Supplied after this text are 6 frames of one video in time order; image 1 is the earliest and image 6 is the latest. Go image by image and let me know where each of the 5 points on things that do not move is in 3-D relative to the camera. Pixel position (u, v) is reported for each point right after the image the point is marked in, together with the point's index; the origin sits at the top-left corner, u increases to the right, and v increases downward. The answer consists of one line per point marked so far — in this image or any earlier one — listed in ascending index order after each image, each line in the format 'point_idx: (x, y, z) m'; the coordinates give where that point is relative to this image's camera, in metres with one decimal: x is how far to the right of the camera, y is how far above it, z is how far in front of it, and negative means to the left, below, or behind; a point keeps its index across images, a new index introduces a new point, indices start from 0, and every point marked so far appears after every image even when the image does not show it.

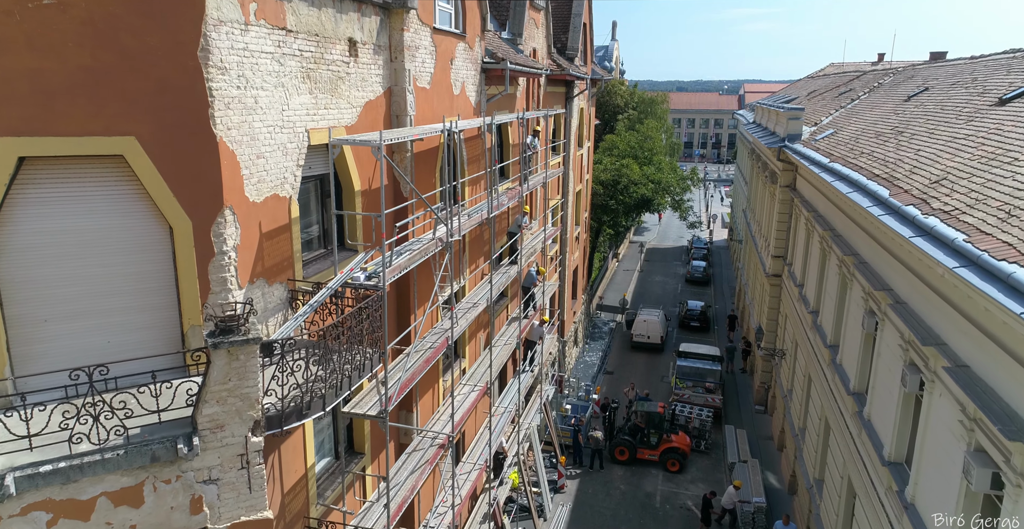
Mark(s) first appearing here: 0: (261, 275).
0: (-2.6, -0.1, +7.2) m
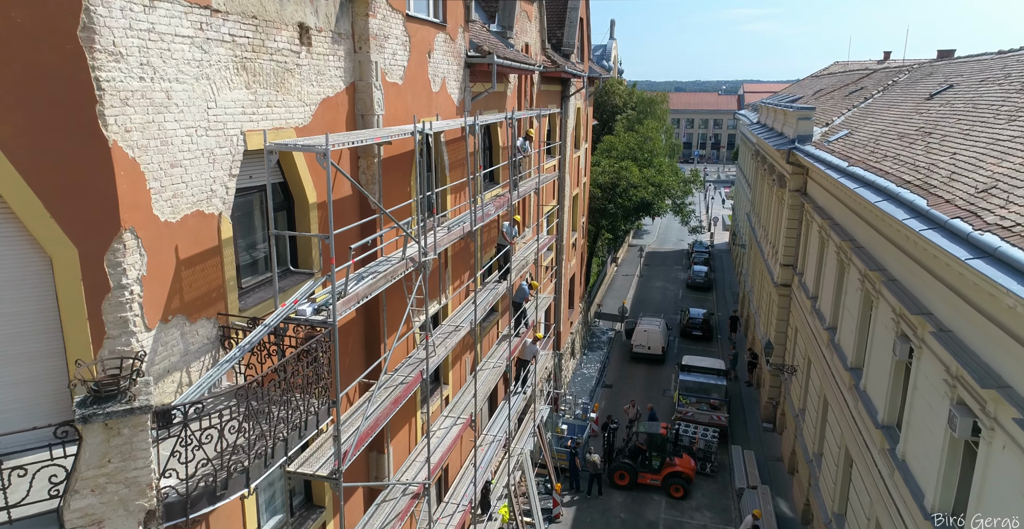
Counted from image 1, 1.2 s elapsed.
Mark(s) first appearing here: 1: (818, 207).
0: (-2.8, -0.4, +5.8) m
1: (+7.9, +1.5, +18.1) m
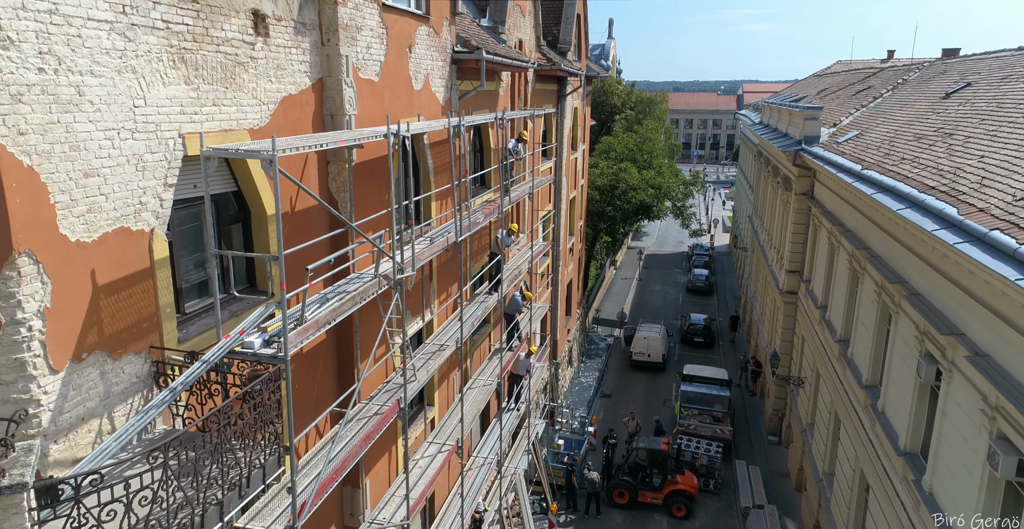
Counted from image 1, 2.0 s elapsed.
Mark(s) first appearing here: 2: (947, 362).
0: (-2.9, -0.6, +4.9) m
1: (+7.7, +1.3, +17.2) m
2: (+5.4, -1.2, +8.7) m
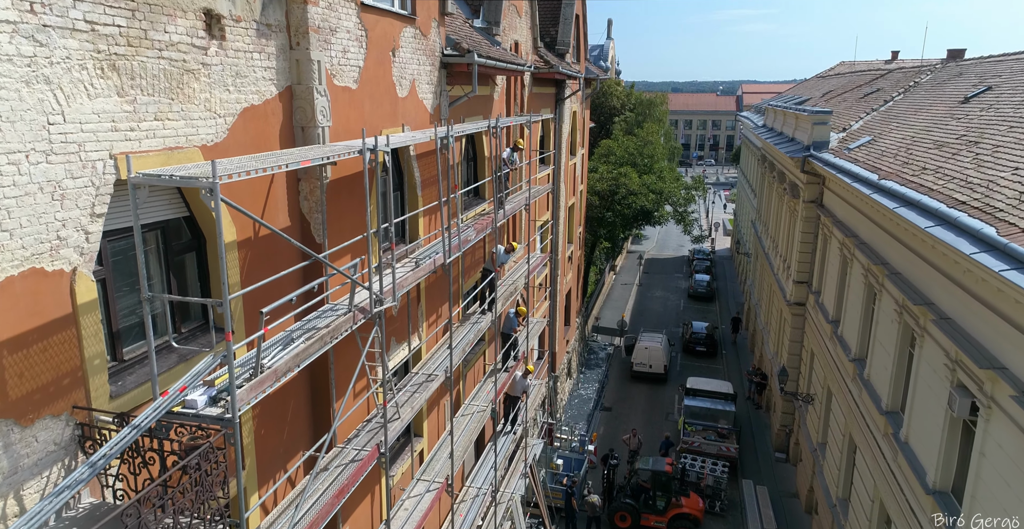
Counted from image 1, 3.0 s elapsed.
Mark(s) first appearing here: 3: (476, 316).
0: (-3.0, -0.9, +4.1) m
1: (+7.6, +1.0, +16.4) m
2: (+5.4, -1.5, +7.9) m
3: (-0.6, -0.8, +11.7) m
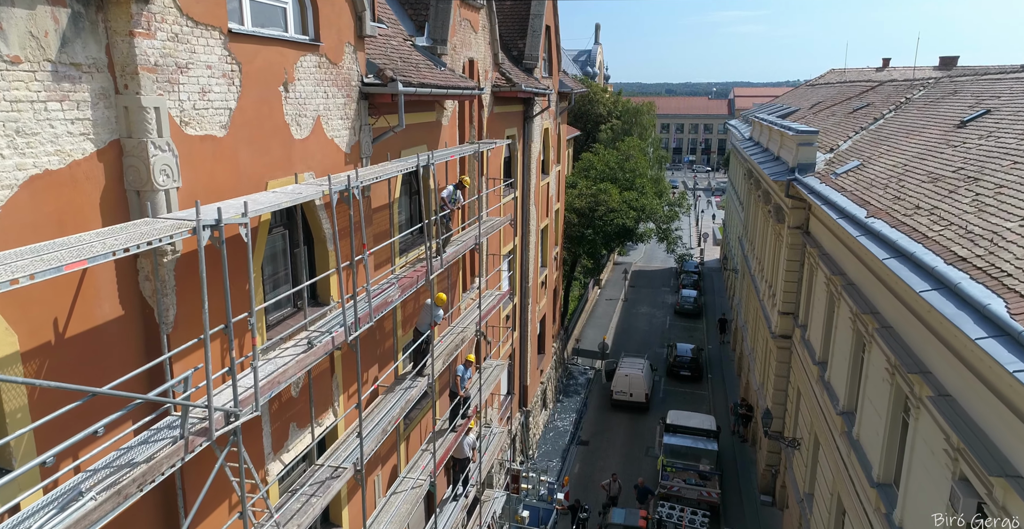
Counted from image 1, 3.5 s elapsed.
0: (-3.8, -1.7, +2.6) m
1: (+6.7, +0.2, +15.0) m
2: (+4.5, -2.3, +6.5) m
3: (-1.5, -1.6, +10.3) m
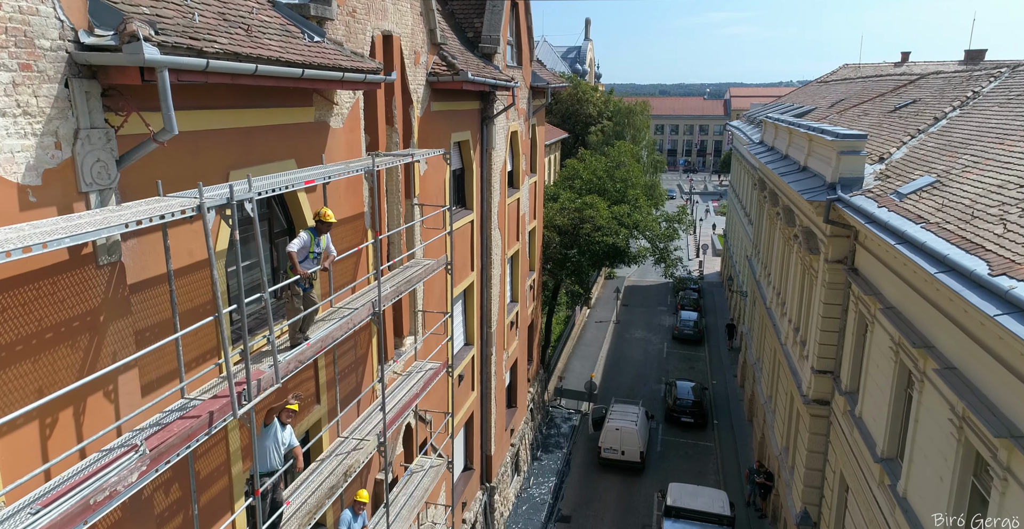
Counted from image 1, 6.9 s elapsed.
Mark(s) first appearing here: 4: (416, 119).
0: (-4.6, -2.5, -1.8) m
1: (+5.8, -0.7, +10.7) m
2: (+3.7, -3.1, +2.1) m
3: (-2.4, -2.5, +5.8) m
4: (-1.6, +2.3, +11.1) m
